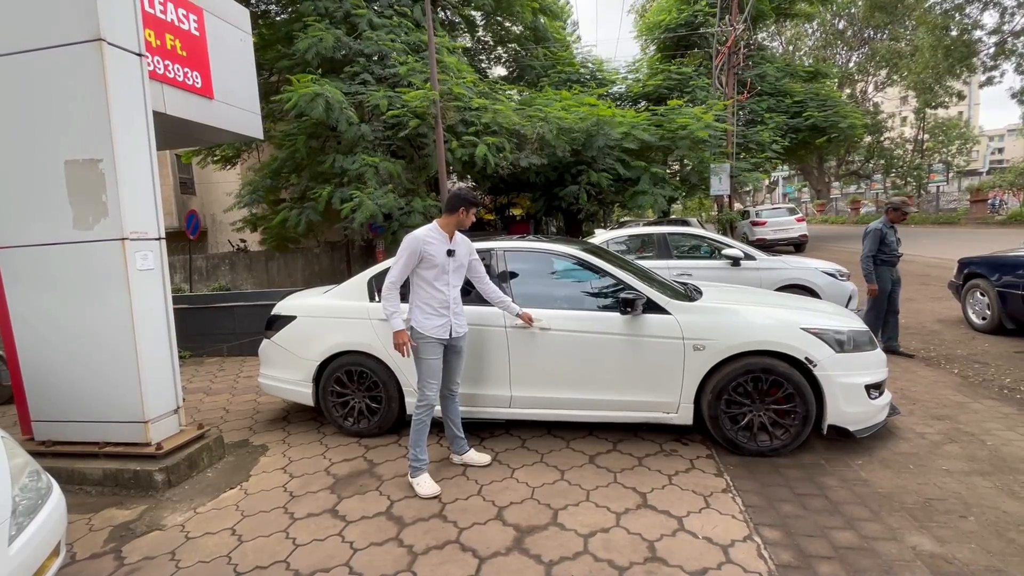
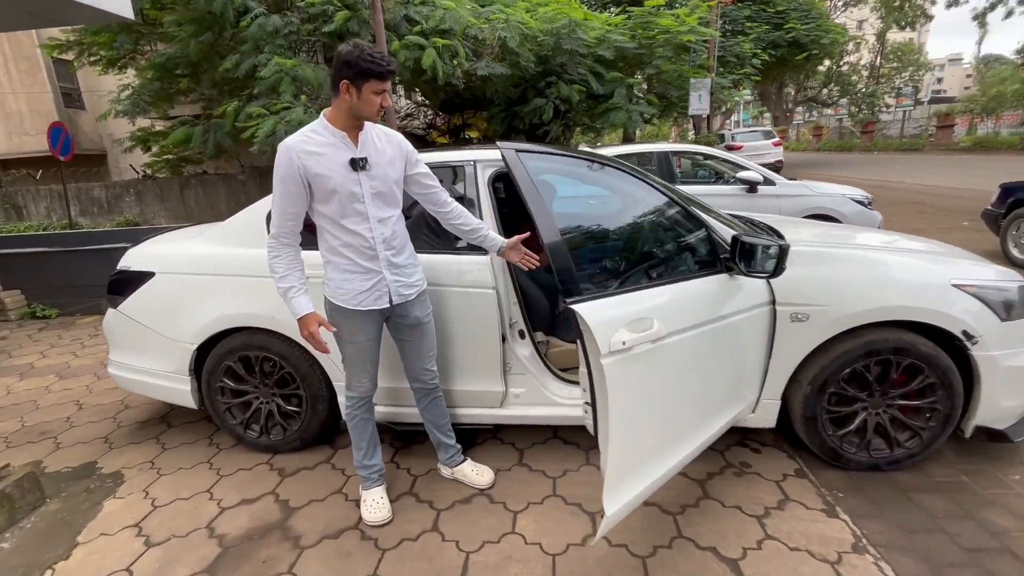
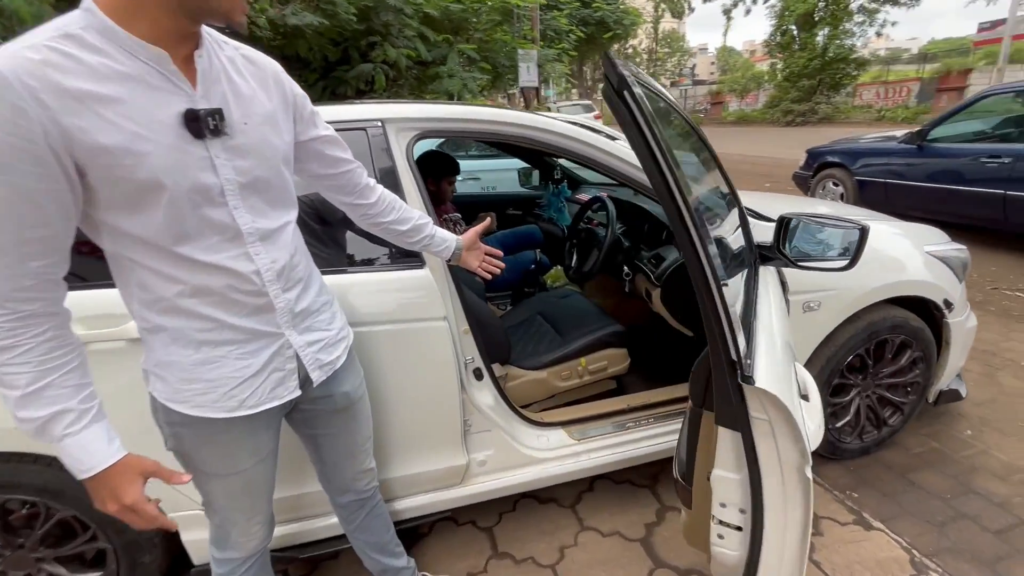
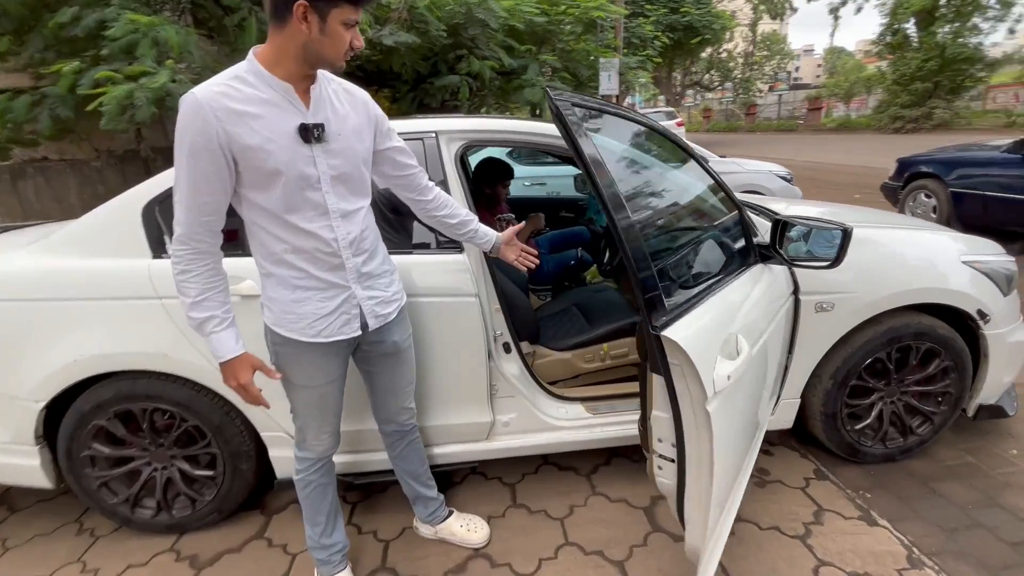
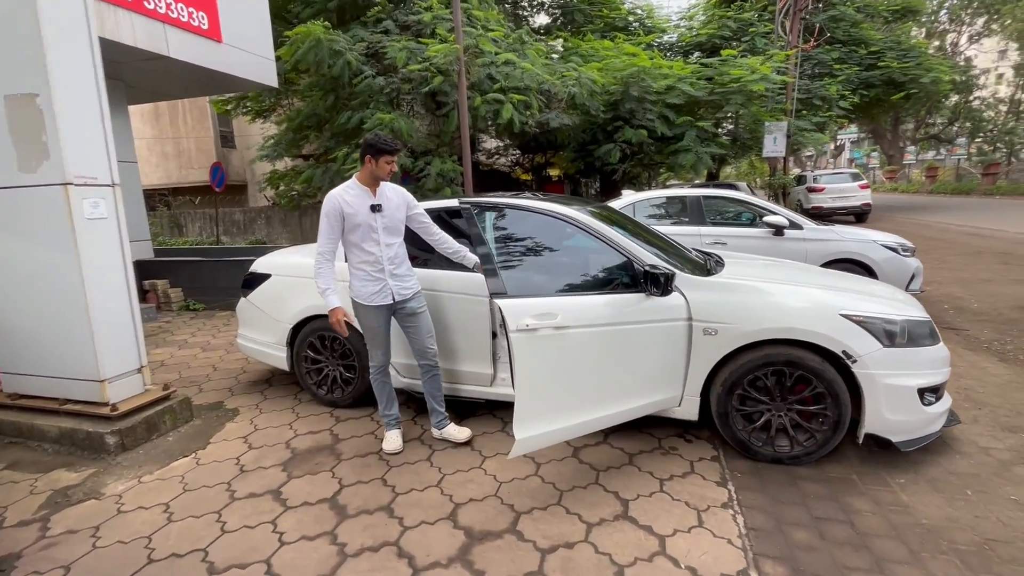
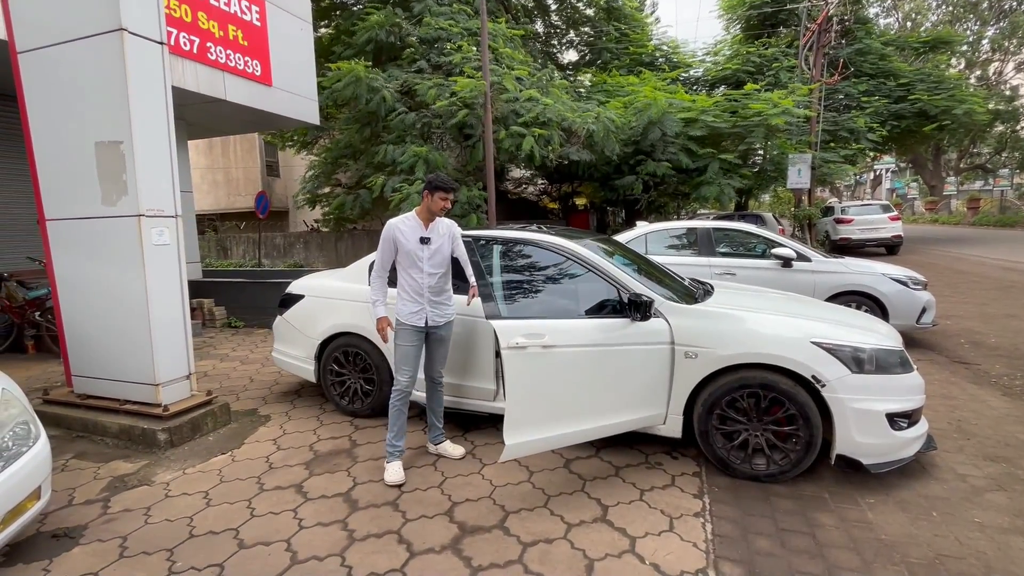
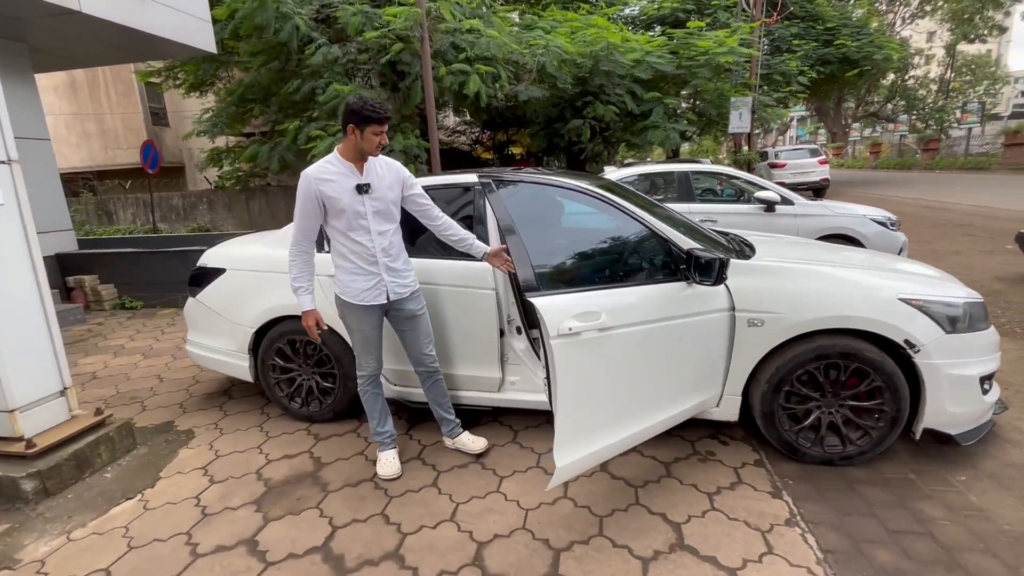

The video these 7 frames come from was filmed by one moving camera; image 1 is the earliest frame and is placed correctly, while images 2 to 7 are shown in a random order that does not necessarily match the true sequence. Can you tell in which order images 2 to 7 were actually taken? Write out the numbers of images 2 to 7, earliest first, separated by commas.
6, 5, 7, 2, 4, 3
